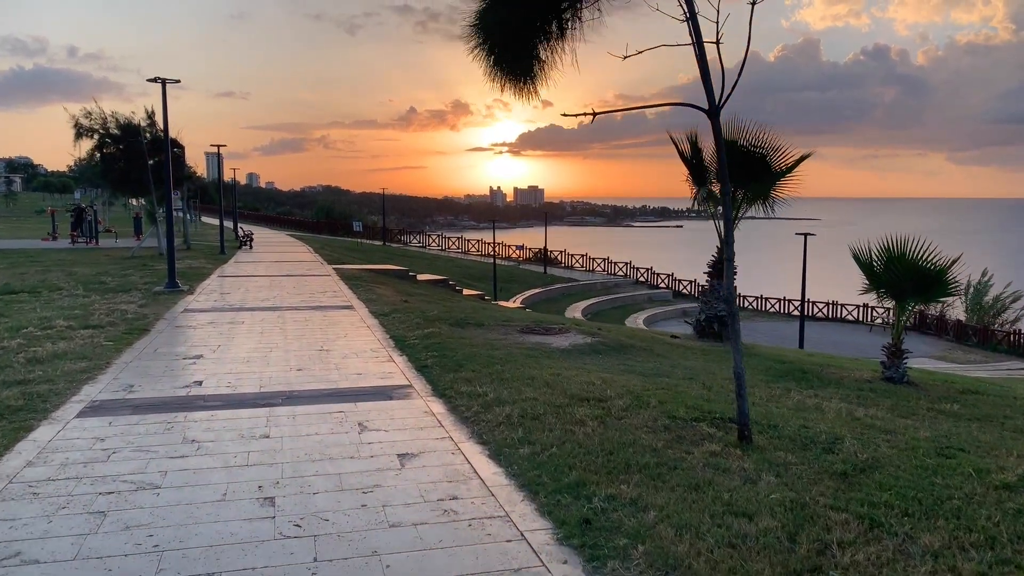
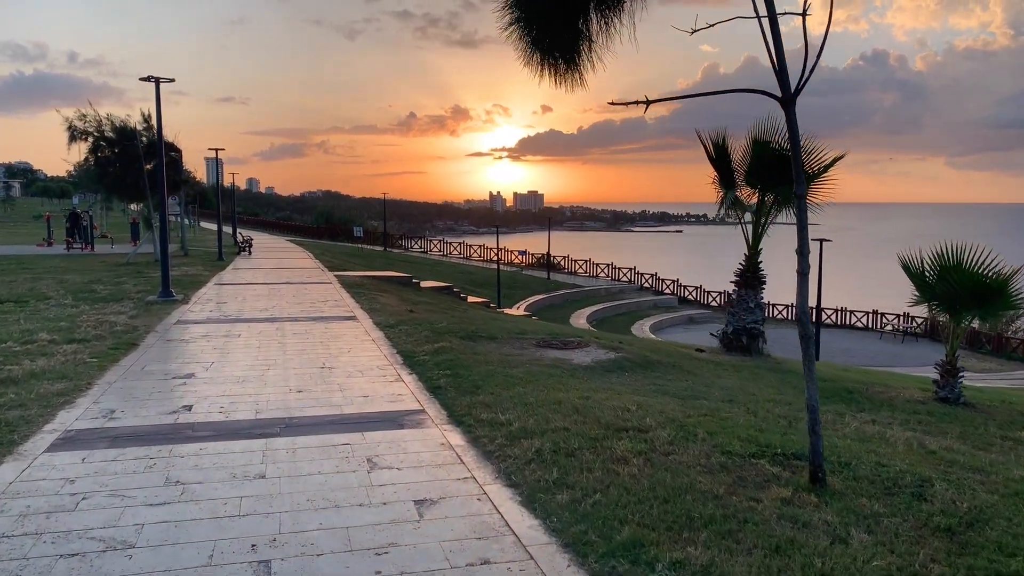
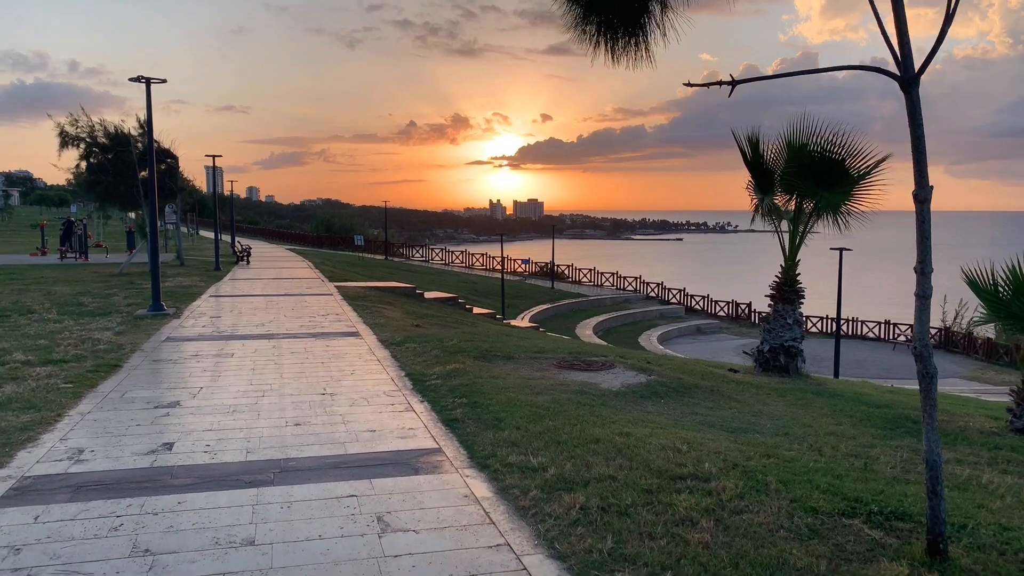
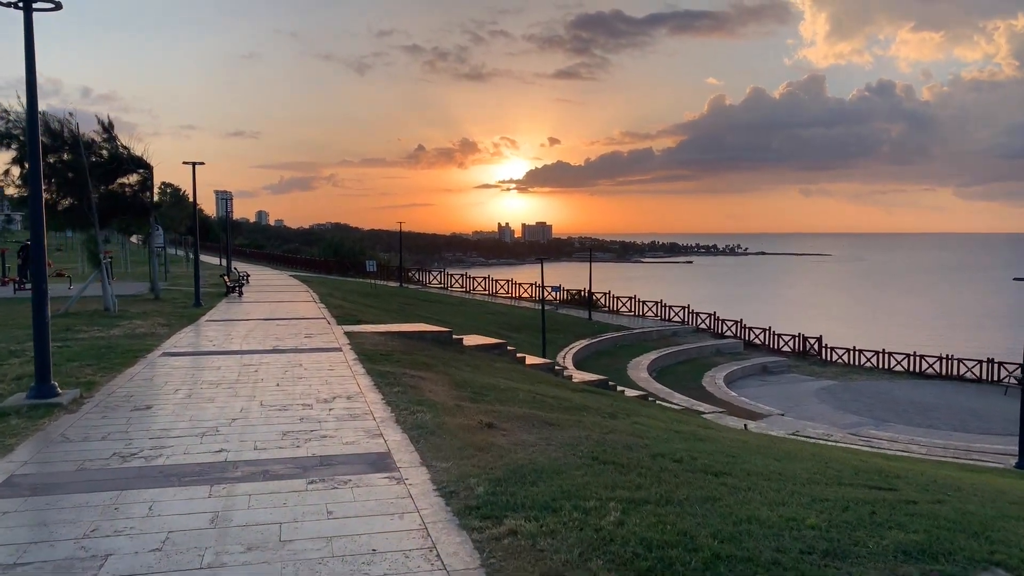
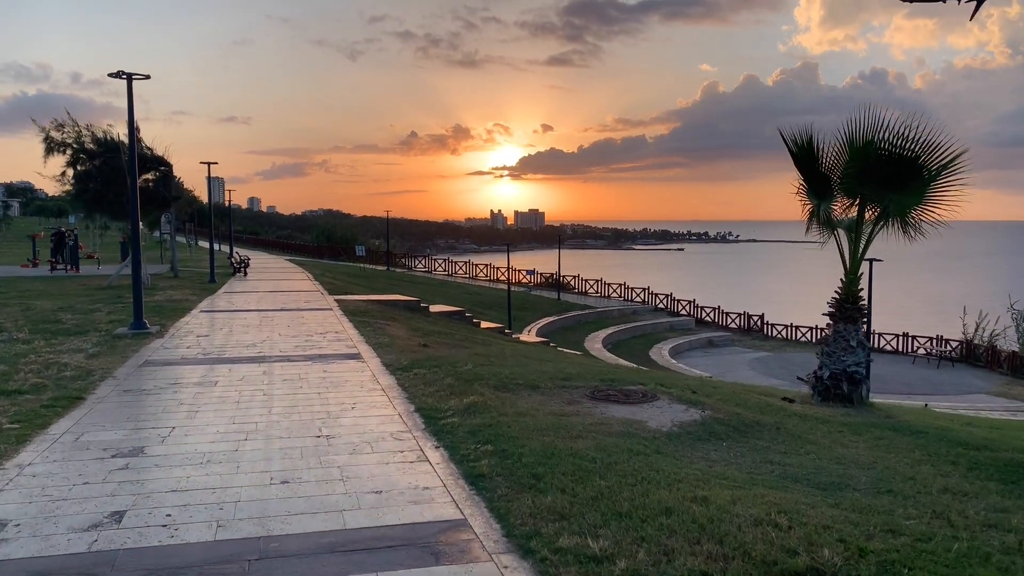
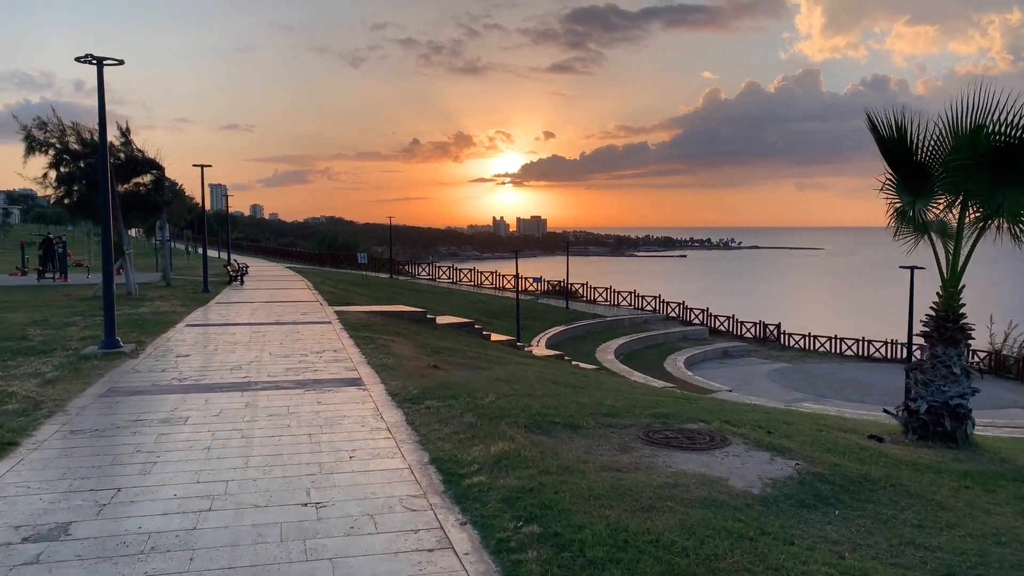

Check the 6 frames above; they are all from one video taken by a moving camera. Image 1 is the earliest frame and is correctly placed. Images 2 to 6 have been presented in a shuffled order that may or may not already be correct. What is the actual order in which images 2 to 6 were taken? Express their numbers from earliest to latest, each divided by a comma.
2, 3, 5, 6, 4
